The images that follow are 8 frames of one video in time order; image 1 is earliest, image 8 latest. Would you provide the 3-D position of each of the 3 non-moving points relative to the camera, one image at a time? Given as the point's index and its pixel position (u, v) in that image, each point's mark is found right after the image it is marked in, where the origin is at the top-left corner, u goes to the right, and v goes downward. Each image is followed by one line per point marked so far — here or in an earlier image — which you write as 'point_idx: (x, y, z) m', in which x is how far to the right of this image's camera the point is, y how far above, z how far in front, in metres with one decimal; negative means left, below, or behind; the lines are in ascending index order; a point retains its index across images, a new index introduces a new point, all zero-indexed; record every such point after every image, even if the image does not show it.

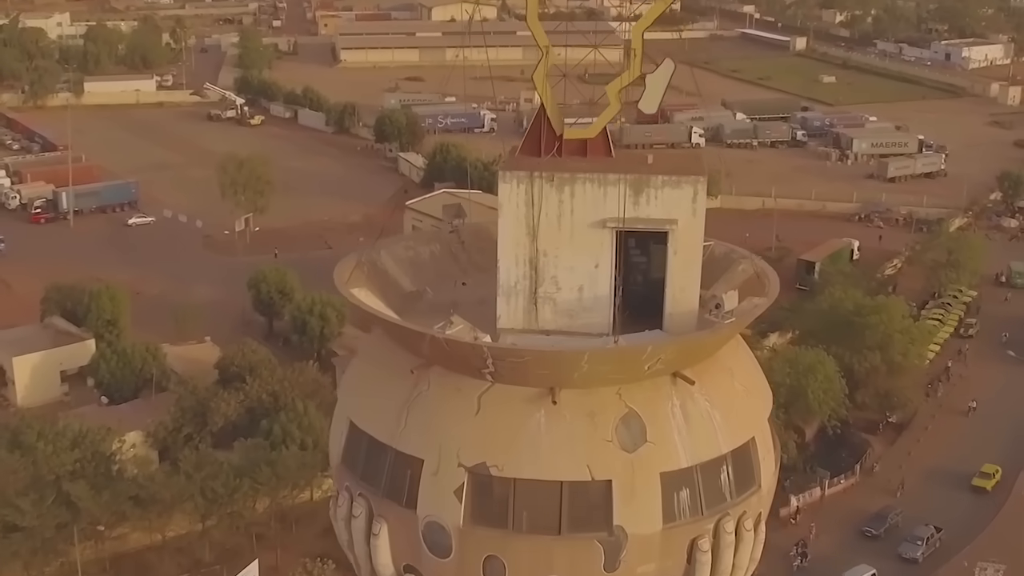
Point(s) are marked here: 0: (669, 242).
0: (+1.1, +0.3, +7.3) m
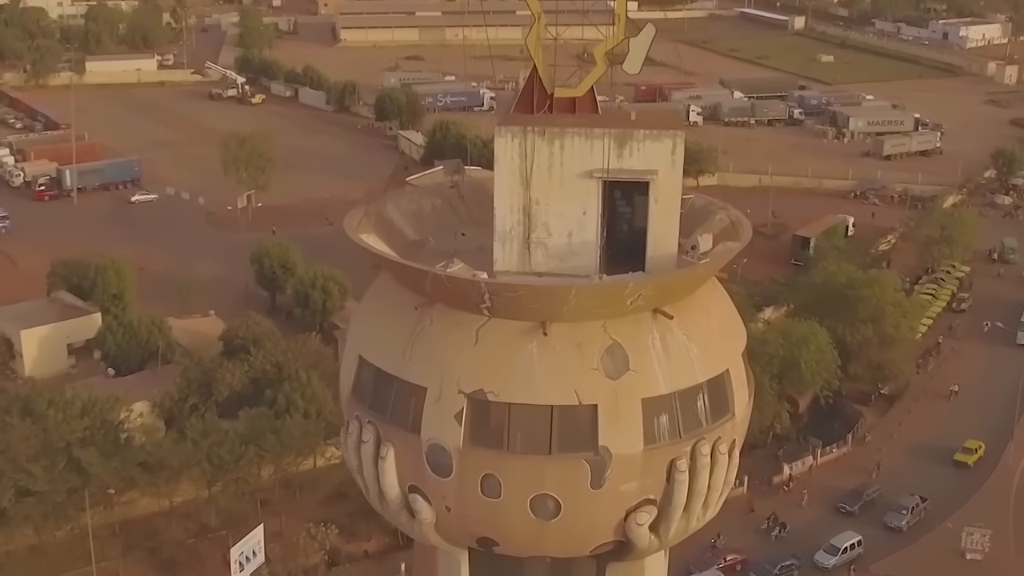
0: (+1.0, +0.7, +8.0) m
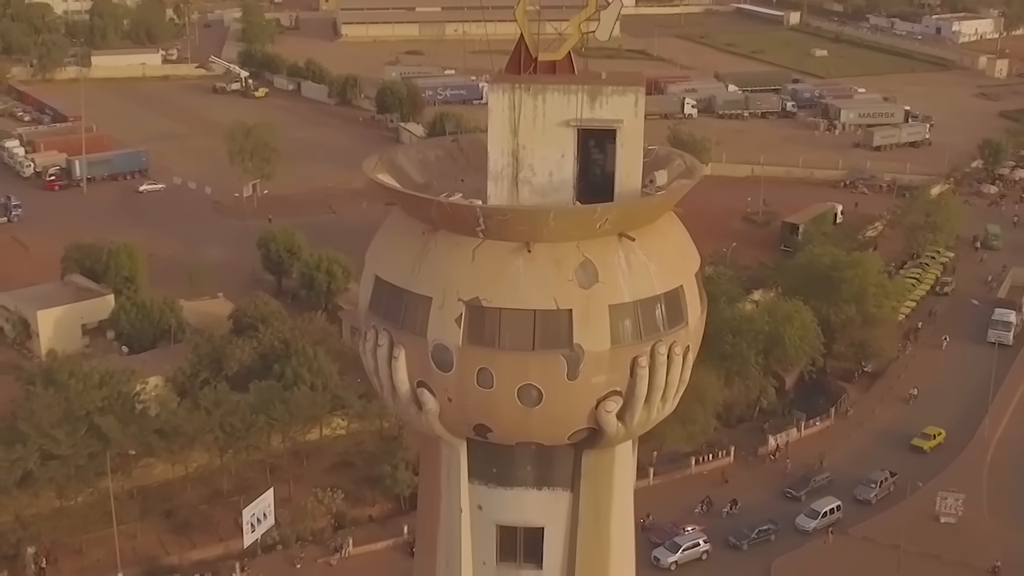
0: (+0.9, +1.3, +9.6) m
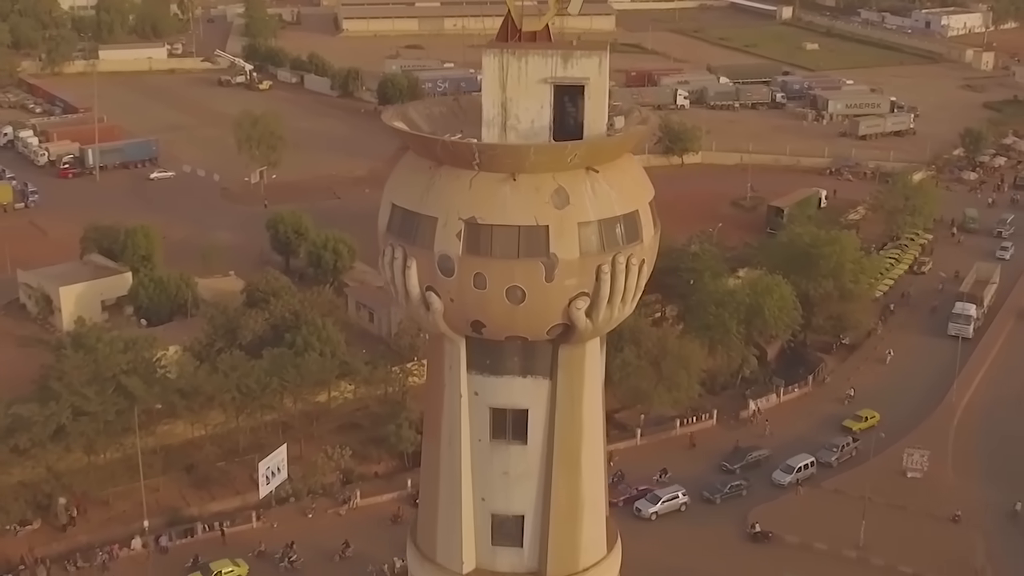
0: (+0.8, +2.2, +11.9) m
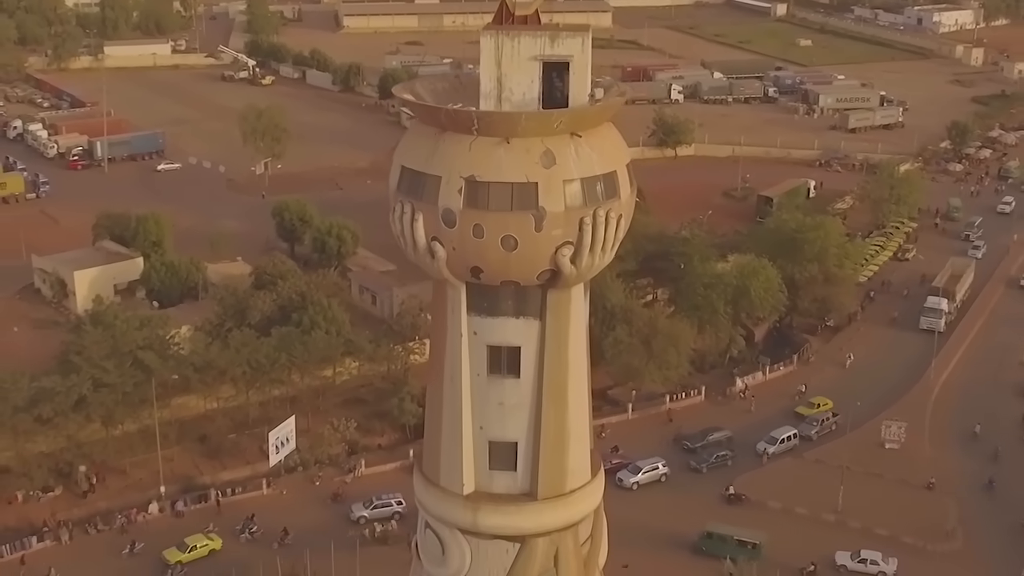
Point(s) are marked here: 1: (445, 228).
0: (+0.7, +2.8, +13.5) m
1: (-0.8, +0.7, +13.1) m
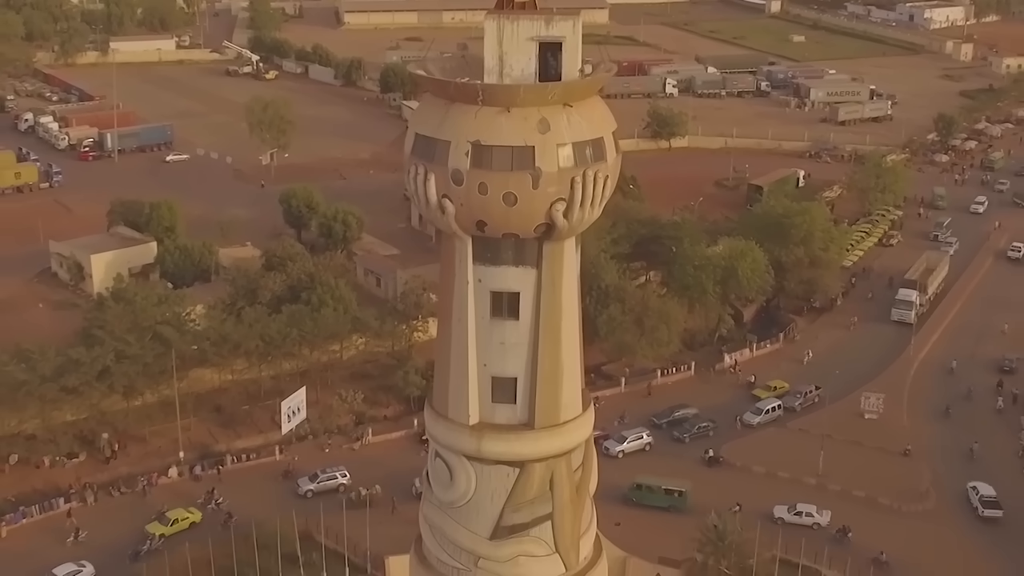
0: (+0.7, +3.5, +15.5) m
1: (-0.8, +1.4, +15.0) m
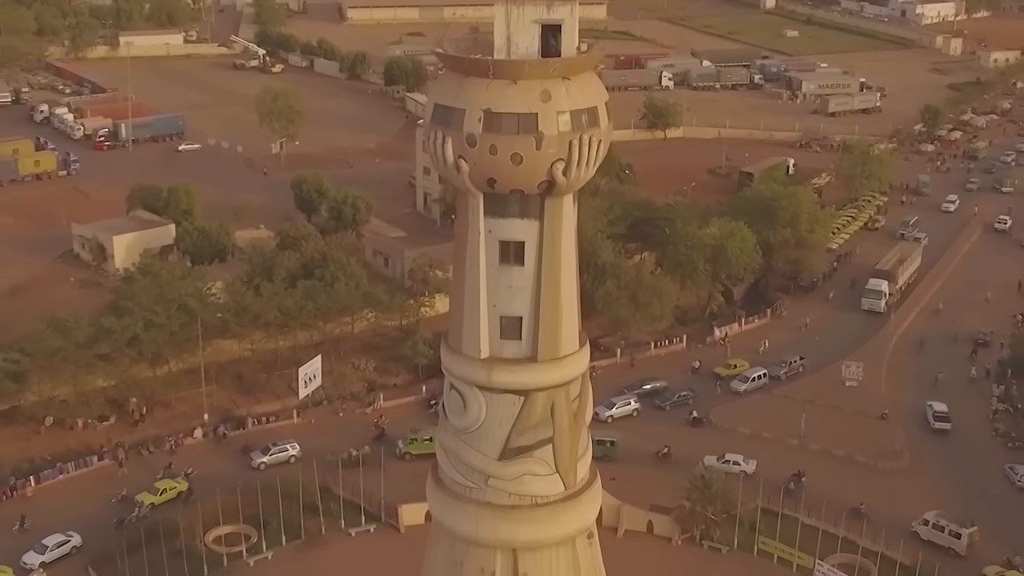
0: (+0.9, +4.4, +17.8) m
1: (-0.7, +2.3, +17.4) m
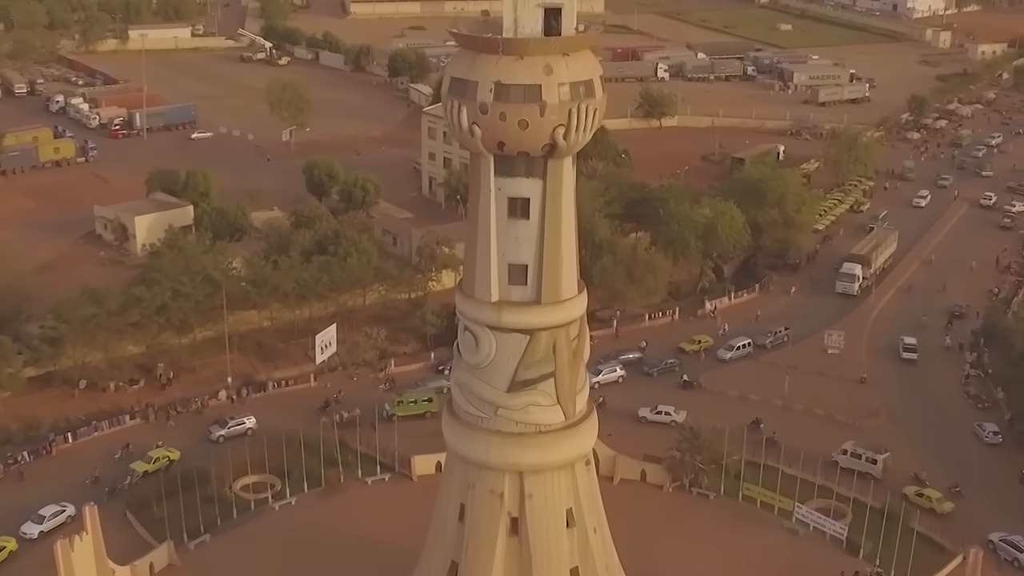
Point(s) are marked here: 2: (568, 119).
0: (+1.0, +5.4, +20.4) m
1: (-0.6, +3.3, +19.9) m
2: (+1.1, +3.2, +20.0) m
